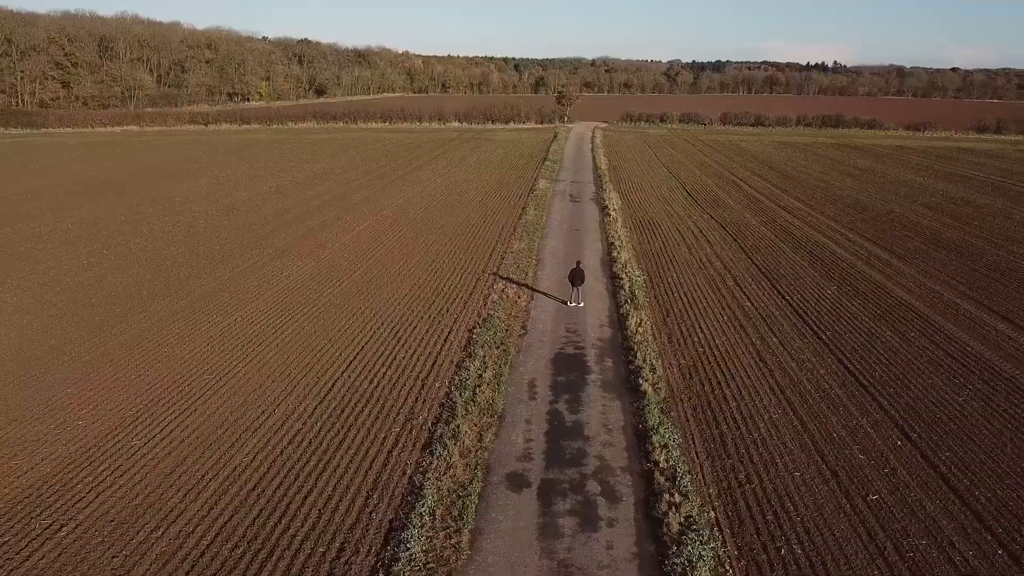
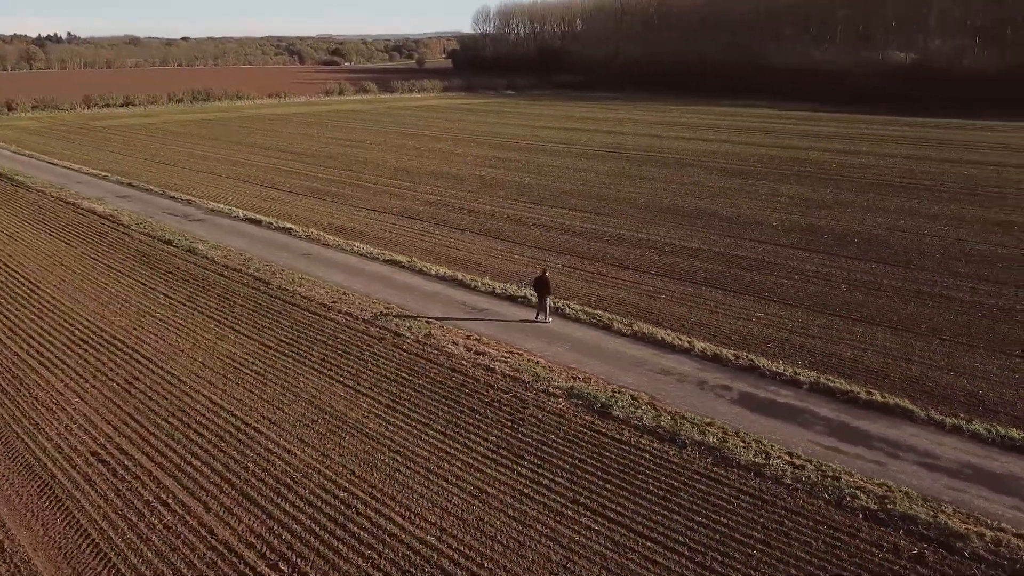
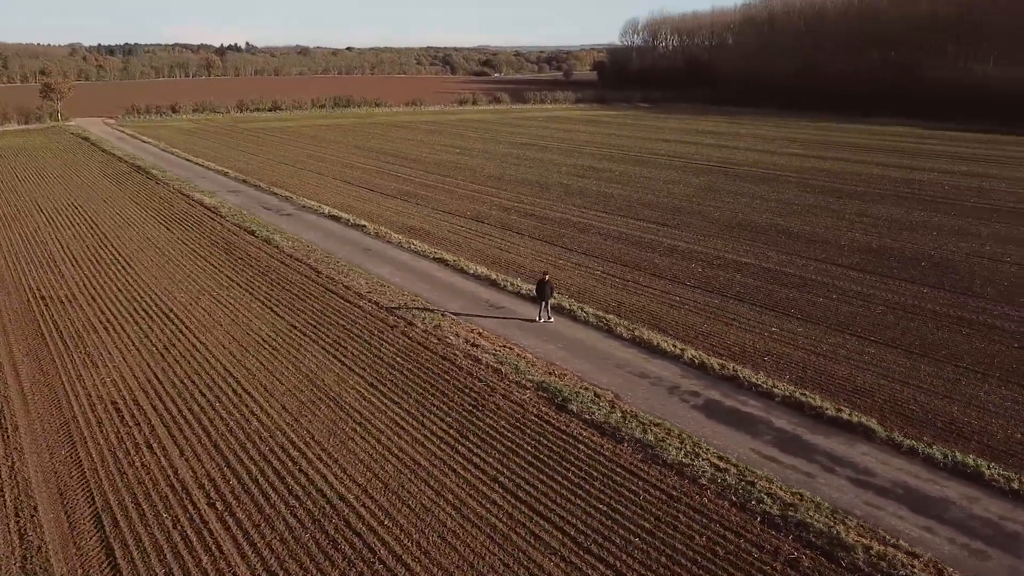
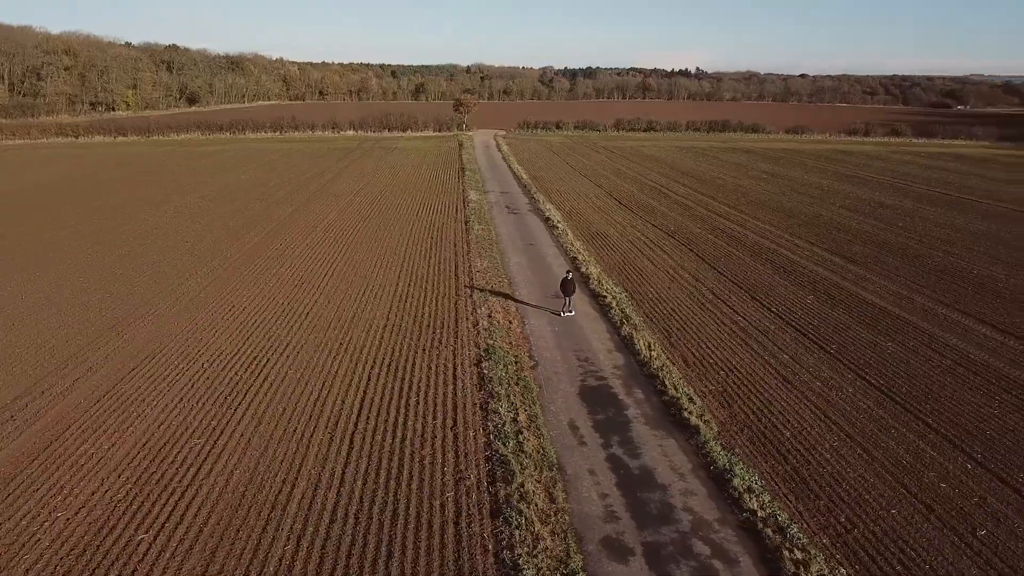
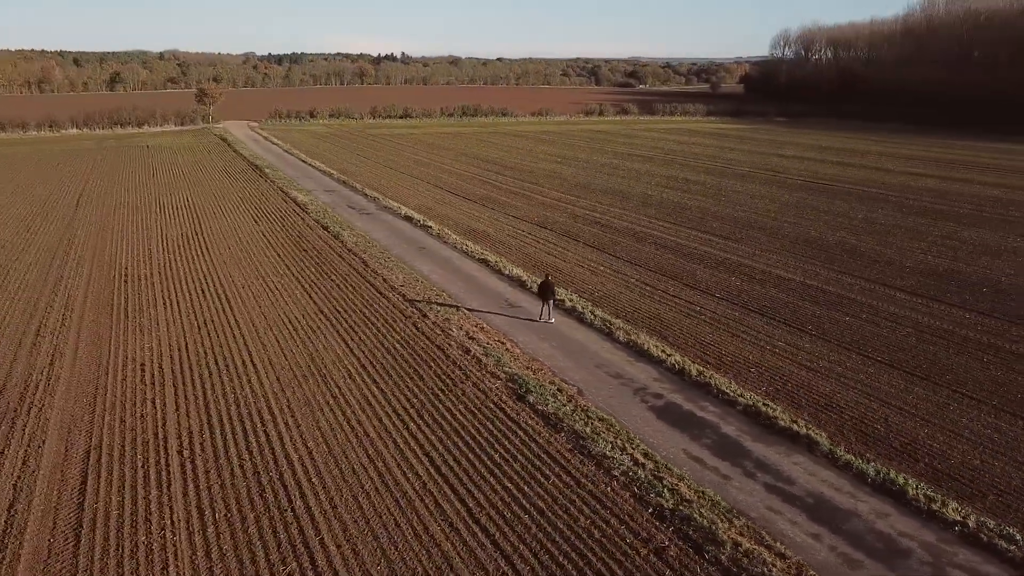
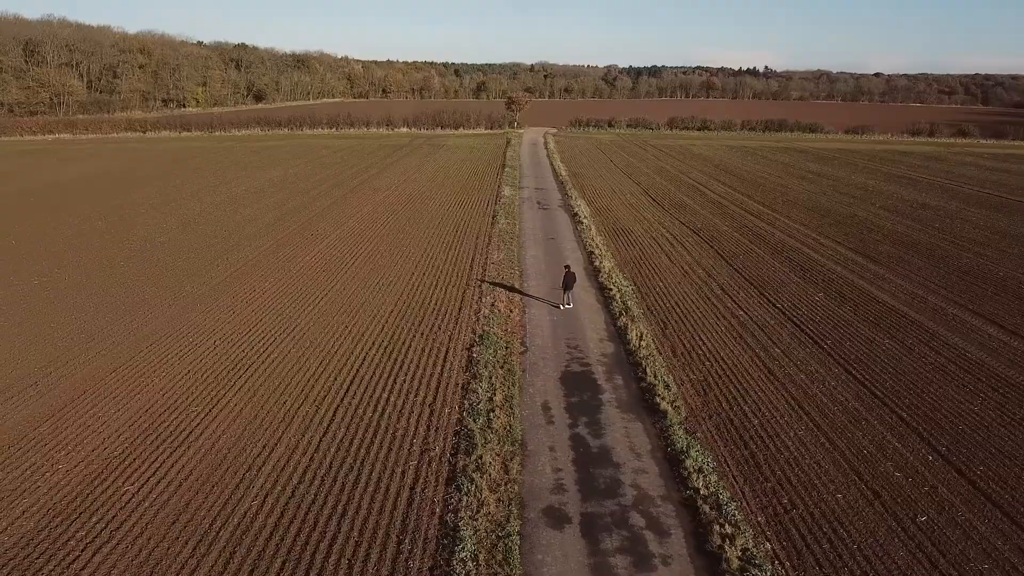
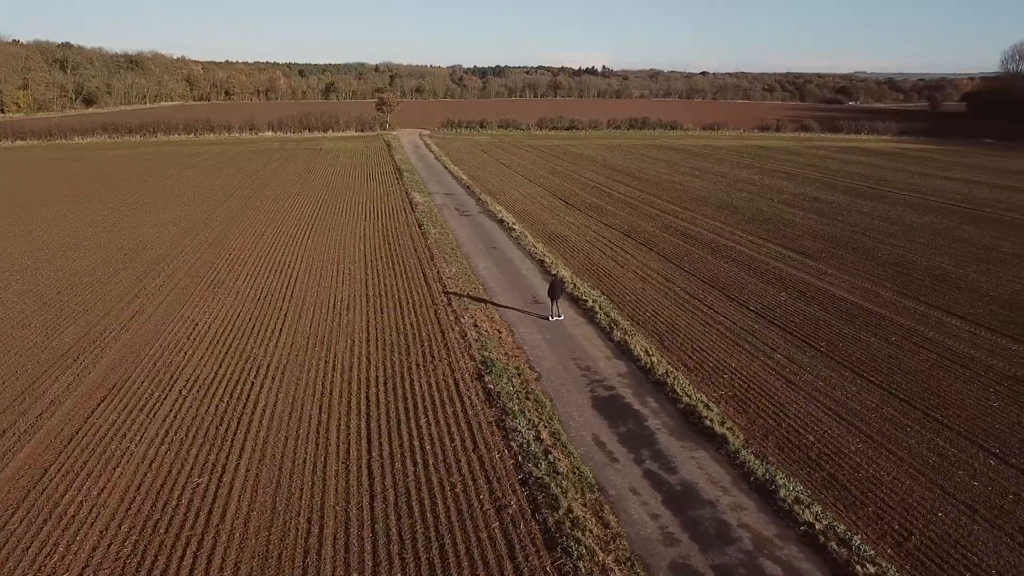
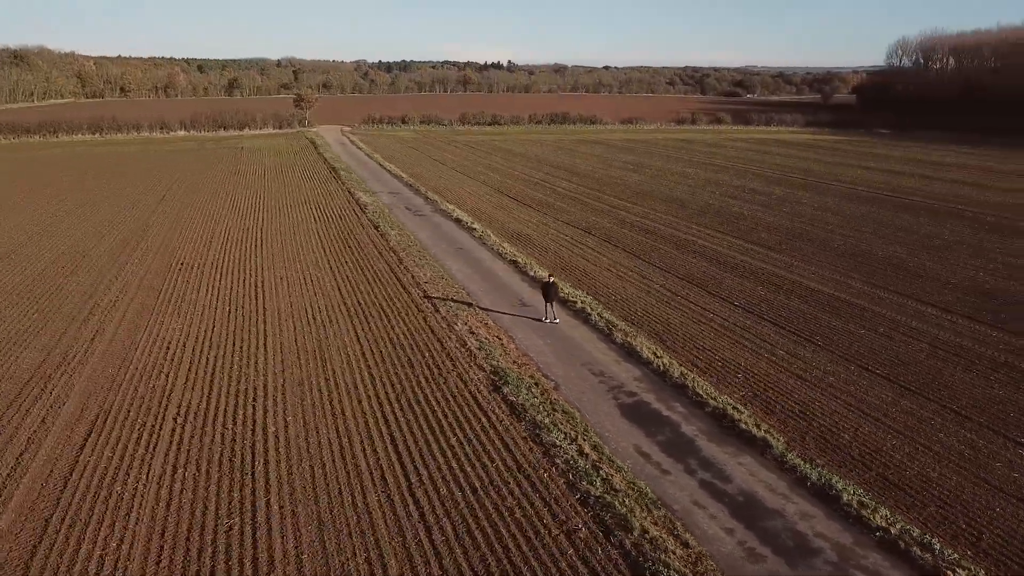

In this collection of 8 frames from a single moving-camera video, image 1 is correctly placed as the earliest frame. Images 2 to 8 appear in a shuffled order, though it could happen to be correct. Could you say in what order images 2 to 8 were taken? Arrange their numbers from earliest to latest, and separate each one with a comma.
6, 4, 7, 8, 5, 3, 2
